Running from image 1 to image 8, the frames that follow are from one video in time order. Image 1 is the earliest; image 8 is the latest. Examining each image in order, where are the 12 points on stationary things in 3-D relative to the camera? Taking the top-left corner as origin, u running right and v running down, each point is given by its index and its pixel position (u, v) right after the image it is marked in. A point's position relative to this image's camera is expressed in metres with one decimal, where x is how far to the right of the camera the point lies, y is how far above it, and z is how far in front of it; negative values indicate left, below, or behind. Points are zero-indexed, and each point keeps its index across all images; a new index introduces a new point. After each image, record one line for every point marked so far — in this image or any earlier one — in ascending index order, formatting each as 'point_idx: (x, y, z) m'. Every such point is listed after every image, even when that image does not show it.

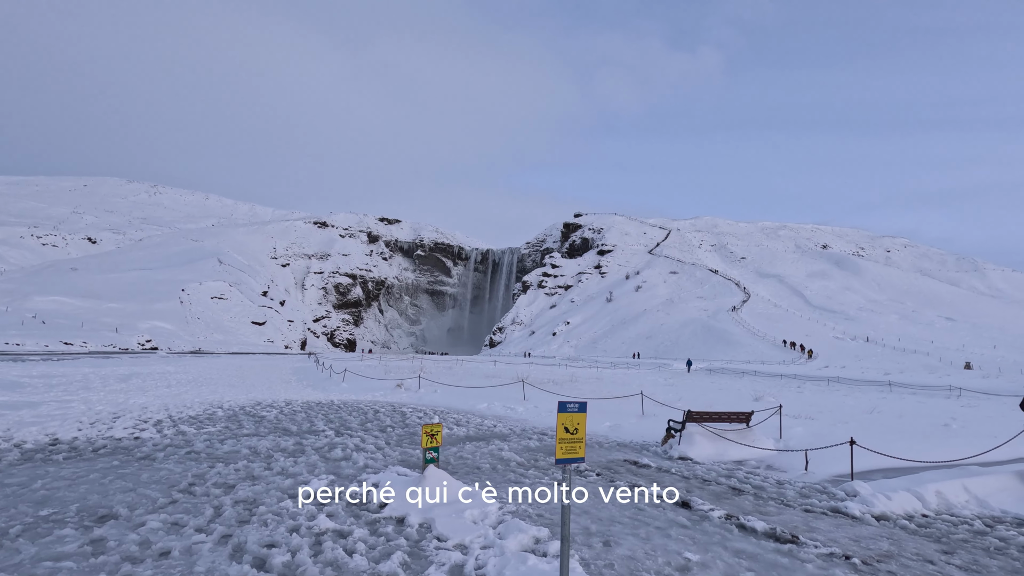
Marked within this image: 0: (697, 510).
0: (+2.1, -2.6, +6.2) m
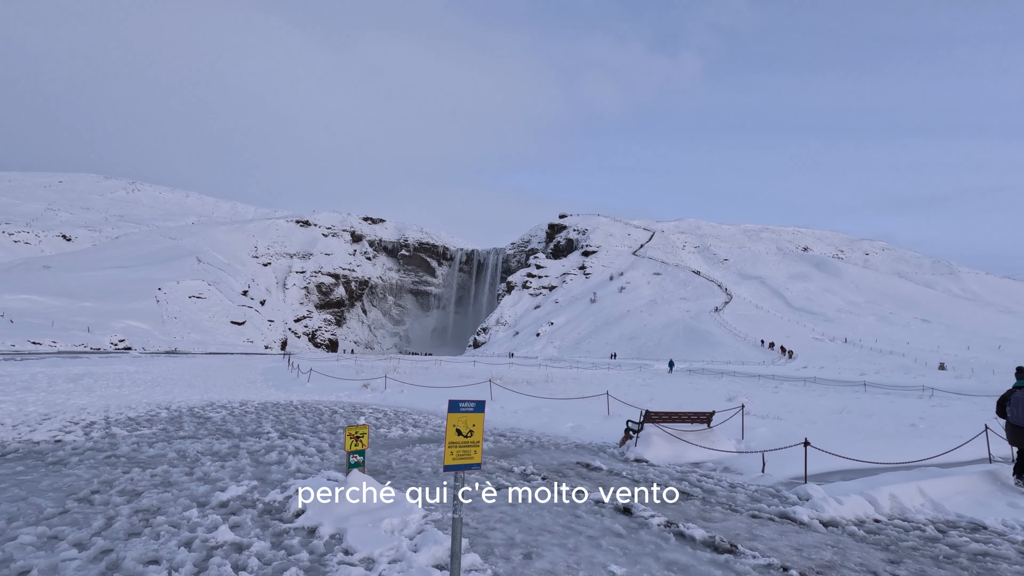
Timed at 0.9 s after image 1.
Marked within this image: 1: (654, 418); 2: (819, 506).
0: (+1.3, -2.5, +5.8) m
1: (+2.6, -2.4, +9.8) m
2: (+3.6, -2.5, +6.2) m
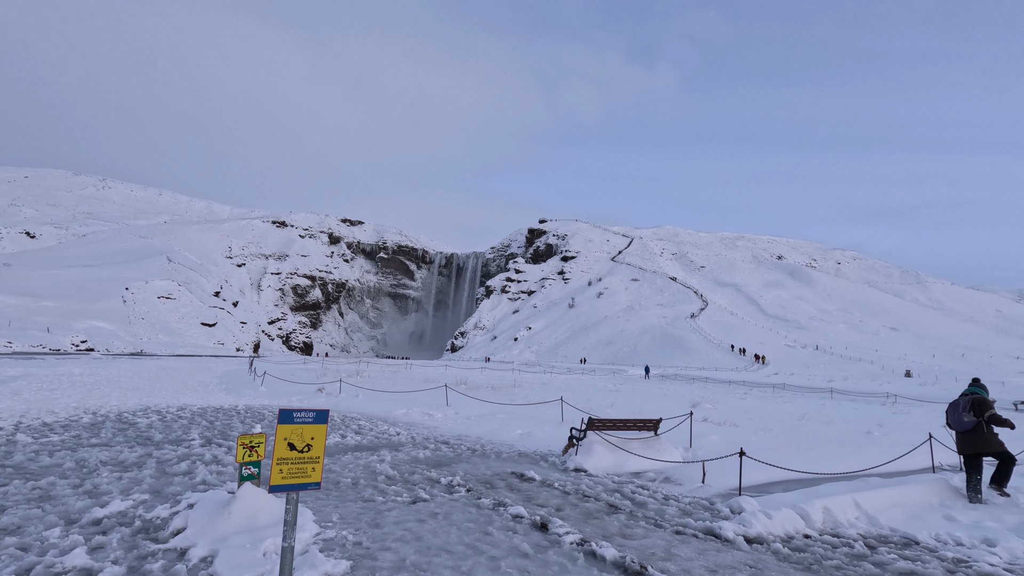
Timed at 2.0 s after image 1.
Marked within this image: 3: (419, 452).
0: (+0.4, -2.5, +5.4) m
1: (+1.5, -2.4, +9.4) m
2: (+2.6, -2.6, +5.9) m
3: (-1.8, -3.1, +10.1) m
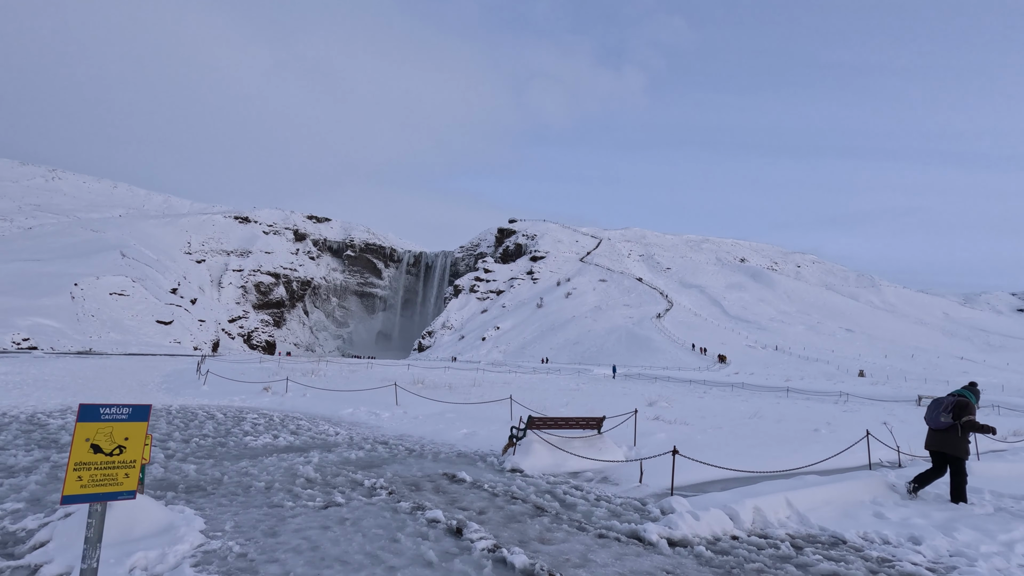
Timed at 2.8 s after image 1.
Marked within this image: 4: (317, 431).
0: (-0.5, -2.4, +5.0) m
1: (+0.4, -2.3, +9.1) m
2: (+1.7, -2.5, +5.6) m
3: (-2.9, -3.0, +9.6) m
4: (-4.5, -3.3, +12.3) m
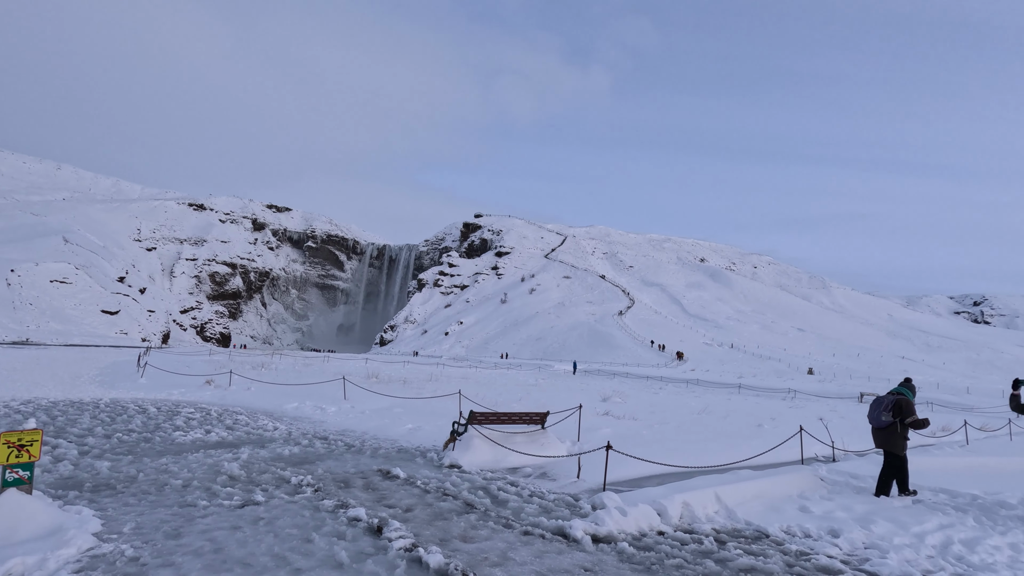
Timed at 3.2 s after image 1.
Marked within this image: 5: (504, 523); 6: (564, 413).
0: (-1.2, -2.3, +4.9) m
1: (-0.6, -2.2, +9.0) m
2: (+0.9, -2.4, +5.6) m
3: (-3.9, -2.8, +9.2) m
4: (-5.7, -3.1, +11.8) m
5: (-0.1, -2.4, +5.5) m
6: (+1.2, -3.0, +12.6) m
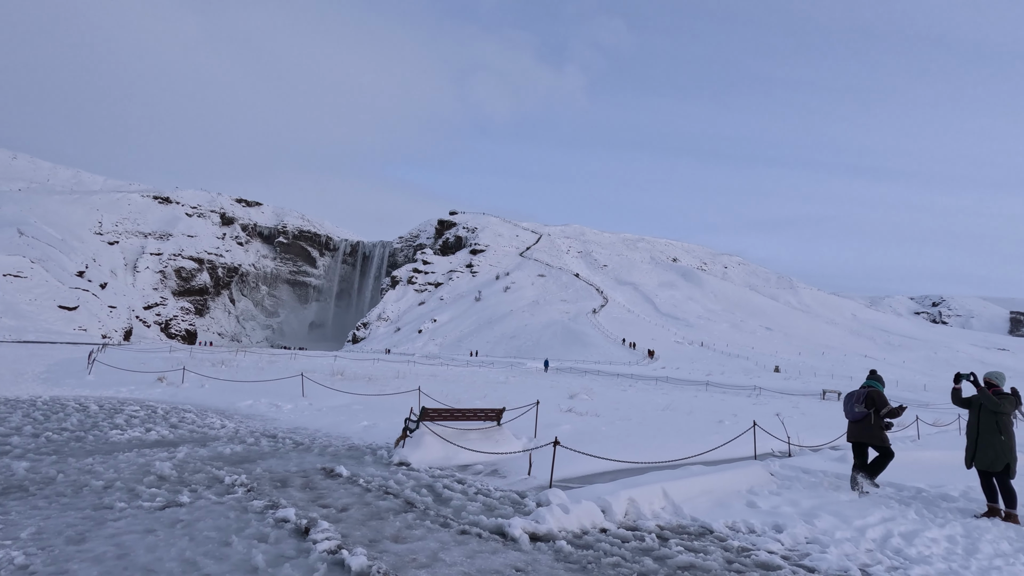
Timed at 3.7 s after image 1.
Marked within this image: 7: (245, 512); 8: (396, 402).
0: (-1.8, -2.2, +4.6) m
1: (-1.3, -2.1, +8.7) m
2: (+0.3, -2.3, +5.4) m
3: (-4.7, -2.6, +8.9) m
4: (-6.6, -2.9, +11.4) m
5: (-0.7, -2.3, +5.3) m
6: (+0.3, -2.9, +12.5) m
7: (-2.7, -2.2, +5.3) m
8: (-3.1, -3.1, +14.5) m
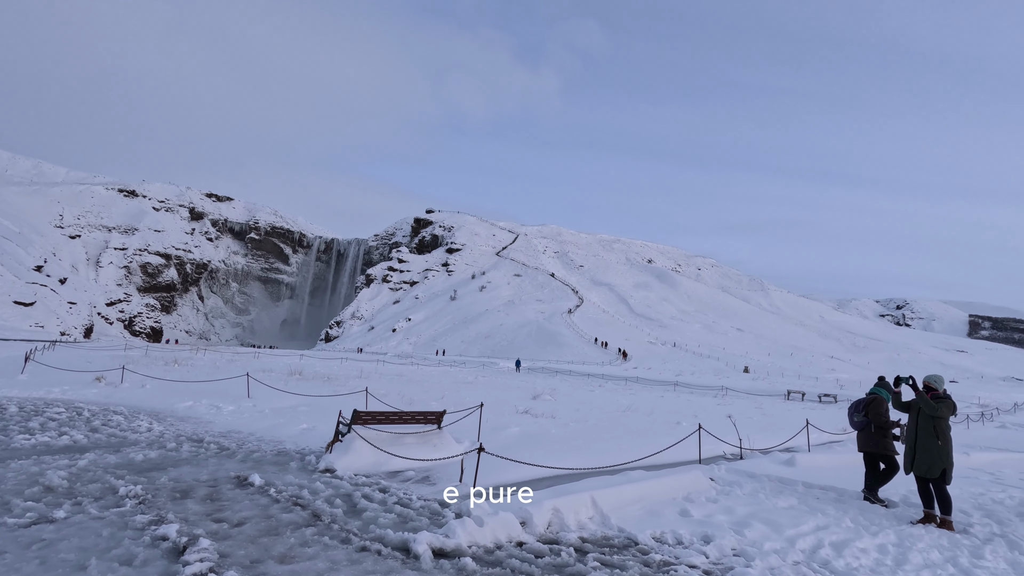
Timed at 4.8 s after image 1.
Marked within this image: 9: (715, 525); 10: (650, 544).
0: (-2.6, -2.1, +4.1) m
1: (-2.3, -2.0, +8.3) m
2: (-0.5, -2.3, +5.0) m
3: (-5.7, -2.5, +8.3) m
4: (-7.7, -2.8, +10.7) m
5: (-1.5, -2.3, +4.9) m
6: (-0.9, -2.8, +12.1) m
7: (-3.5, -2.2, +4.8) m
8: (-4.4, -3.0, +14.0) m
9: (+2.2, -2.6, +5.8) m
10: (+1.4, -2.5, +5.3) m
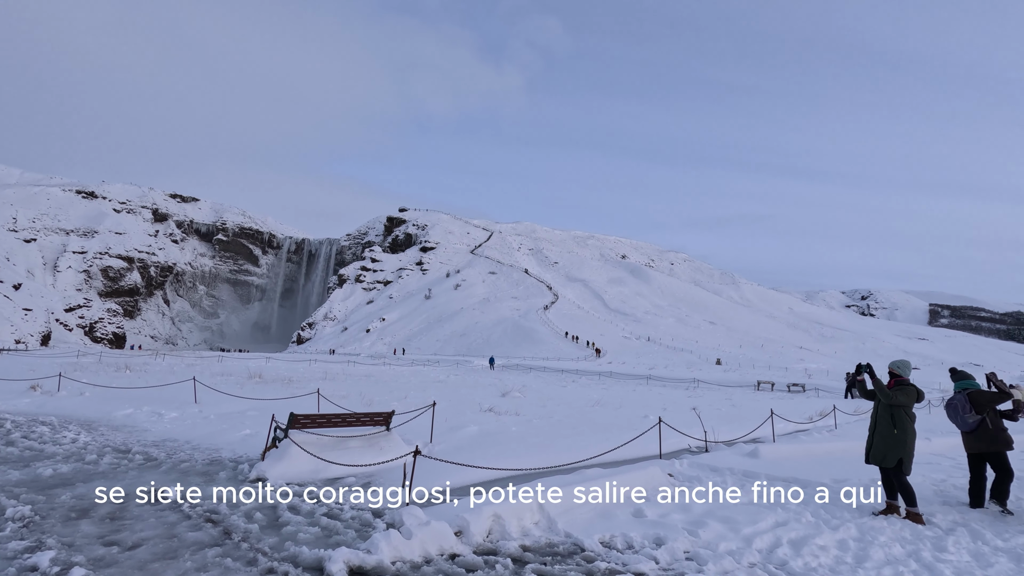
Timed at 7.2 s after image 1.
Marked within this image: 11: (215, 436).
0: (-3.1, -2.1, +3.5) m
1: (-3.1, -1.9, +7.7) m
2: (-1.1, -2.2, +4.5) m
3: (-6.4, -2.5, +7.5) m
4: (-8.5, -2.8, +9.9) m
5: (-2.1, -2.2, +4.4) m
6: (-1.8, -2.7, +11.6) m
7: (-4.1, -2.1, +4.2) m
8: (-5.4, -2.9, +13.3) m
9: (+1.6, -2.4, +5.4) m
10: (+0.8, -2.4, +4.9) m
11: (-5.7, -2.8, +10.2) m
